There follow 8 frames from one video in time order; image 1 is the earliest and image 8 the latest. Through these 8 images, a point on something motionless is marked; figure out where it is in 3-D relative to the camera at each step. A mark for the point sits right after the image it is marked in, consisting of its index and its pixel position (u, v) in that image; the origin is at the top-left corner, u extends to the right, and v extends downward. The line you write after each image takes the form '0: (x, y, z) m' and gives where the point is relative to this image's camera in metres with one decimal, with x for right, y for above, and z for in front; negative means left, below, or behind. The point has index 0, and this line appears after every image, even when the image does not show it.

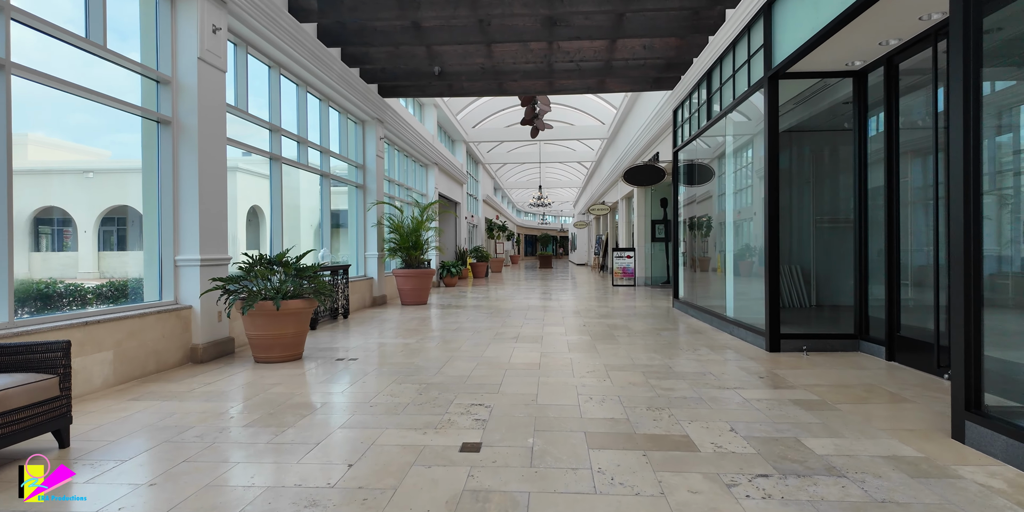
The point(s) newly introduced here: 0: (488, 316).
0: (-0.3, -0.7, +7.5) m
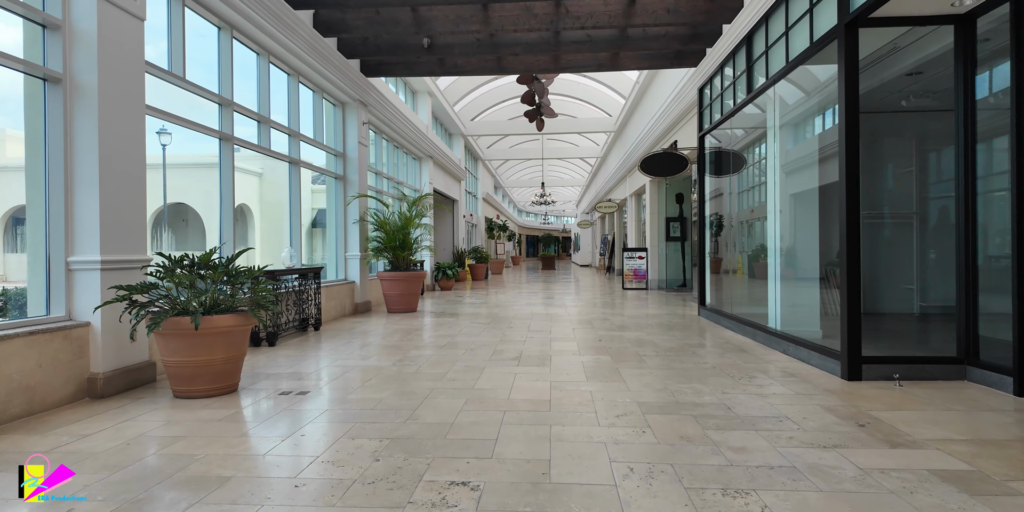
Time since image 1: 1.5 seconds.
0: (-0.3, -0.7, +6.5) m
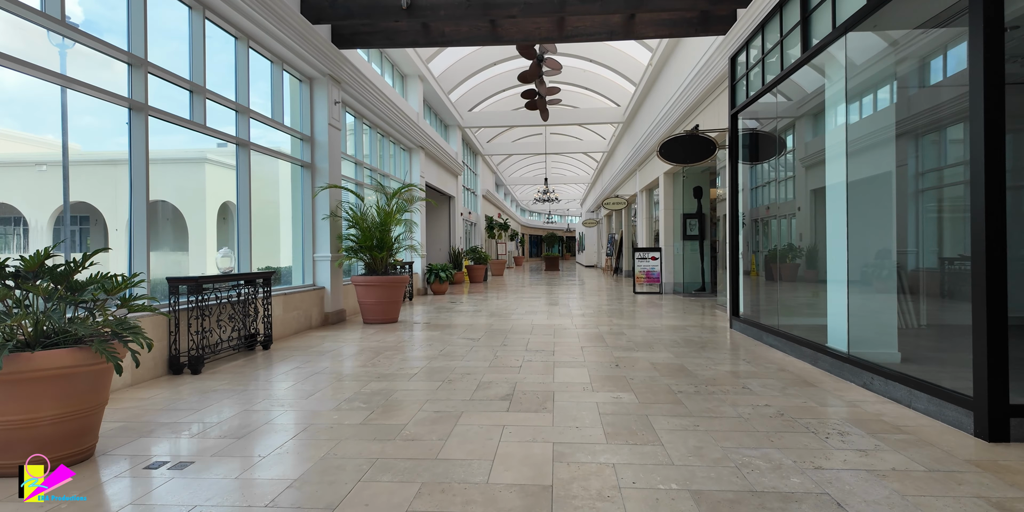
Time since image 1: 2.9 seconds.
0: (-0.4, -0.7, +5.4) m
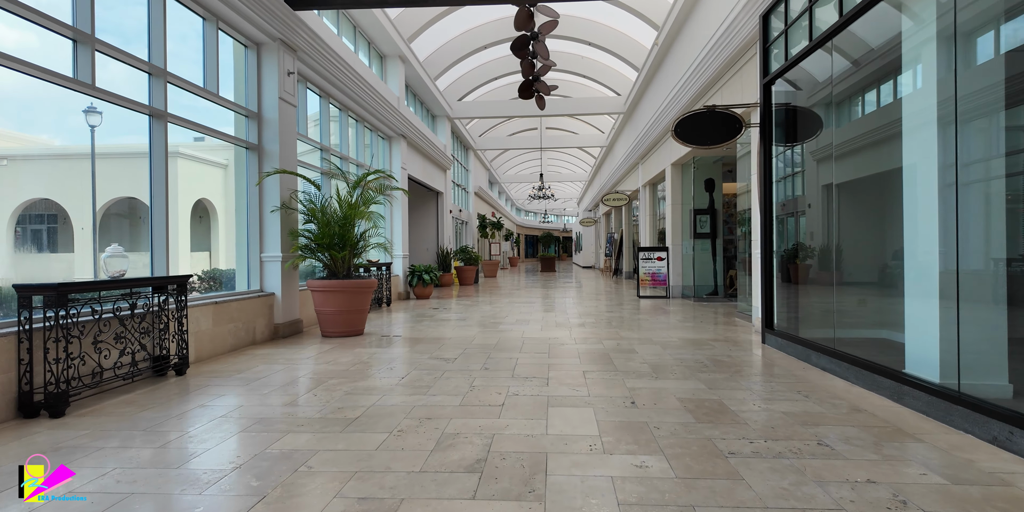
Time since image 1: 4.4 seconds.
0: (-0.5, -0.7, +4.4) m
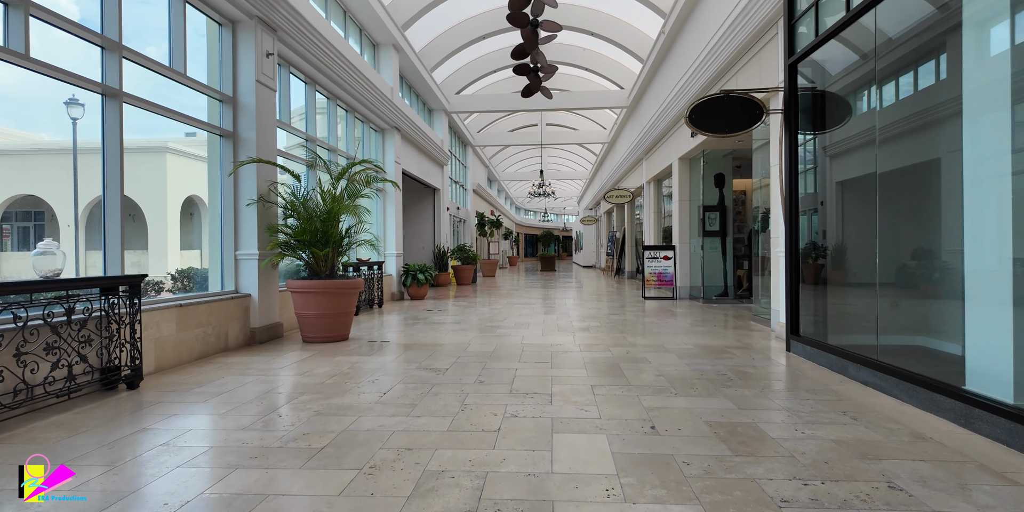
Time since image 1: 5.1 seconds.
0: (-0.5, -0.7, +3.9) m
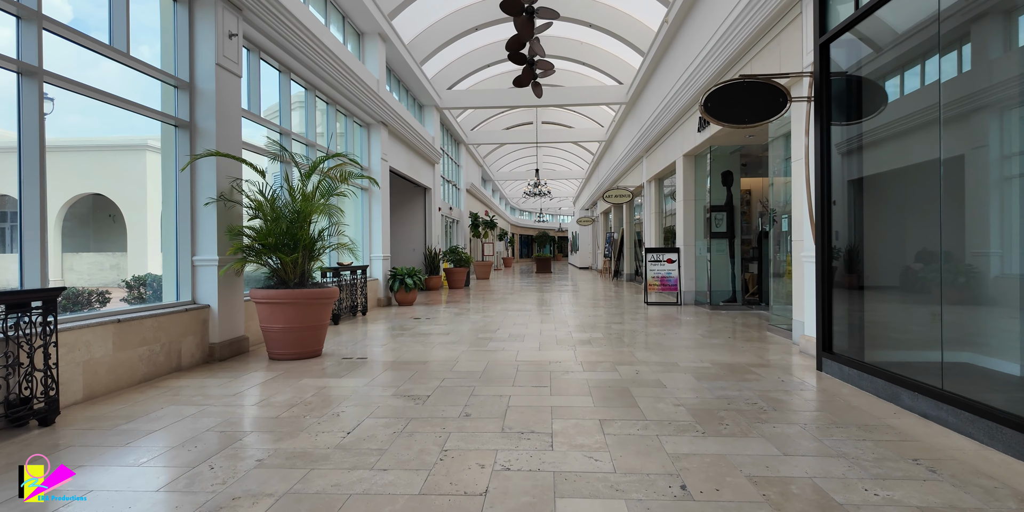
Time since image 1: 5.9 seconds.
0: (-0.5, -0.8, +3.4) m
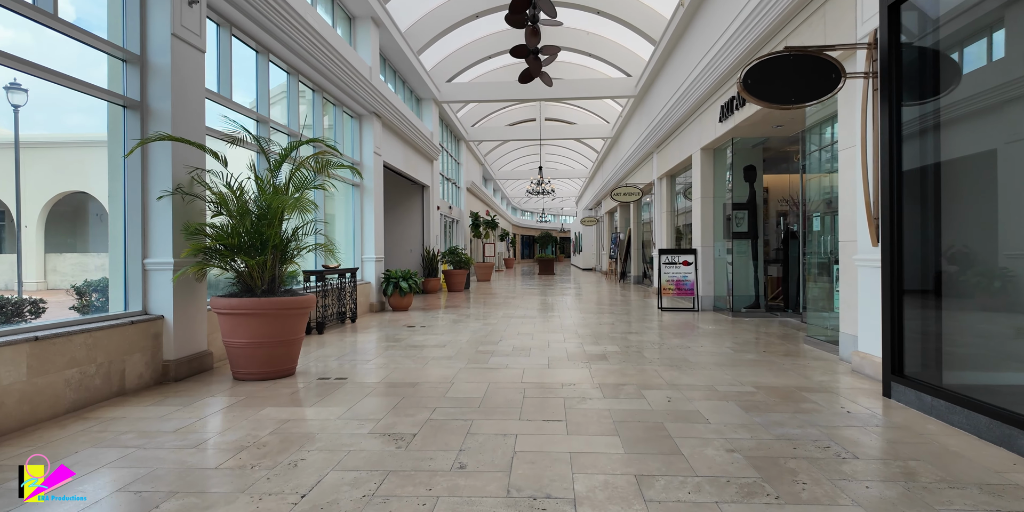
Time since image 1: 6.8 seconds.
0: (-0.5, -0.8, +2.7) m
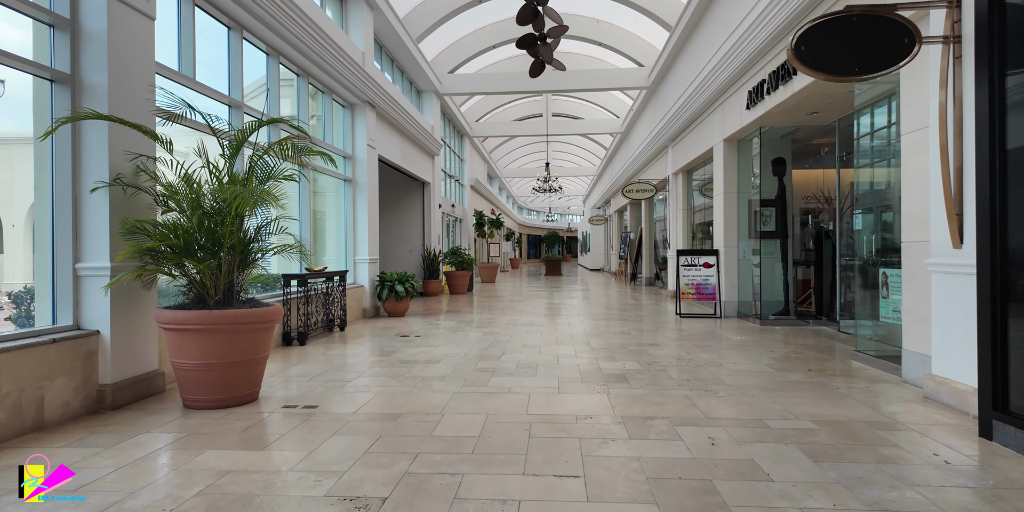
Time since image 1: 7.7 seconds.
0: (-0.5, -0.8, +2.1) m
